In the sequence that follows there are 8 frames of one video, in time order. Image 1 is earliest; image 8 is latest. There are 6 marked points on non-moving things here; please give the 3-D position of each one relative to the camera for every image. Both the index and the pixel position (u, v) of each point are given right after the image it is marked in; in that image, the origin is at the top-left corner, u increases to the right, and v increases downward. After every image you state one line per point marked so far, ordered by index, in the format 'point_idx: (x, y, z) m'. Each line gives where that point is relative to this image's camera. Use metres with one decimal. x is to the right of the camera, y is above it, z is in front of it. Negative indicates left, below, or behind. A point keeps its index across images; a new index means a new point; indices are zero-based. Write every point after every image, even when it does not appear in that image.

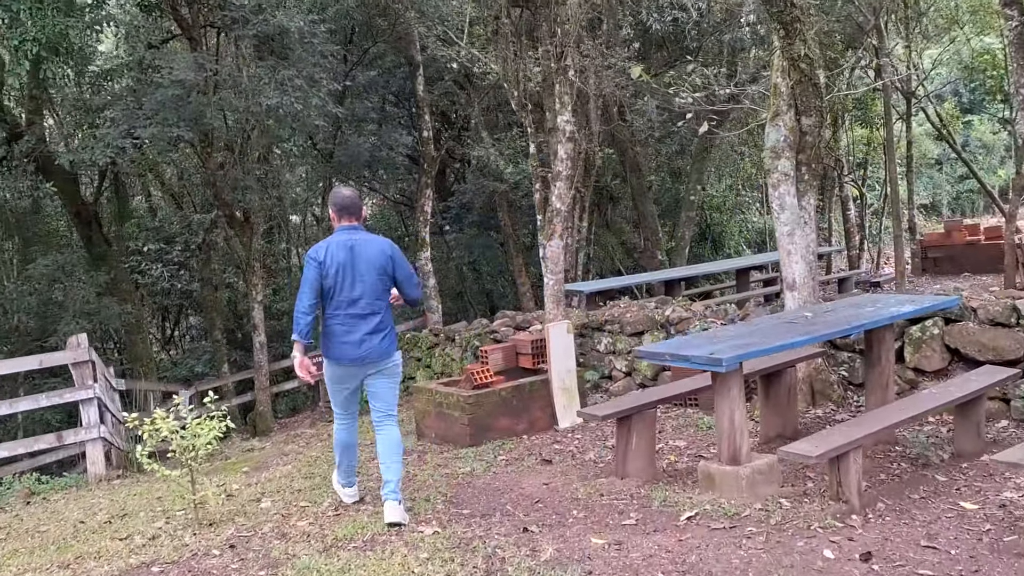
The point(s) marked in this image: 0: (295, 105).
0: (-1.9, +1.6, +8.8) m
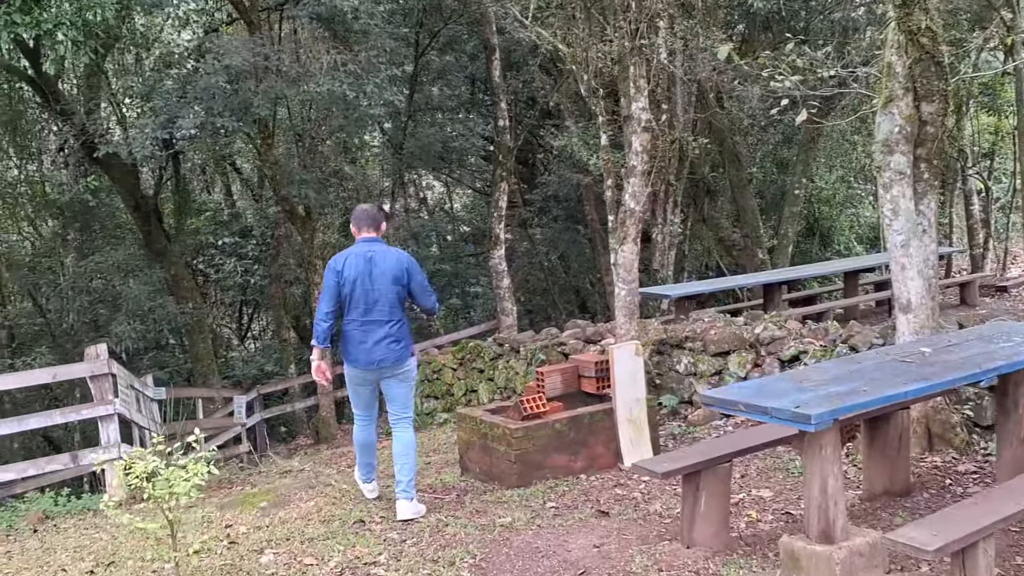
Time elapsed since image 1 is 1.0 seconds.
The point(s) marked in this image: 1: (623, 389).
0: (-1.3, +1.5, +8.1) m
1: (+0.5, -0.5, +4.9) m
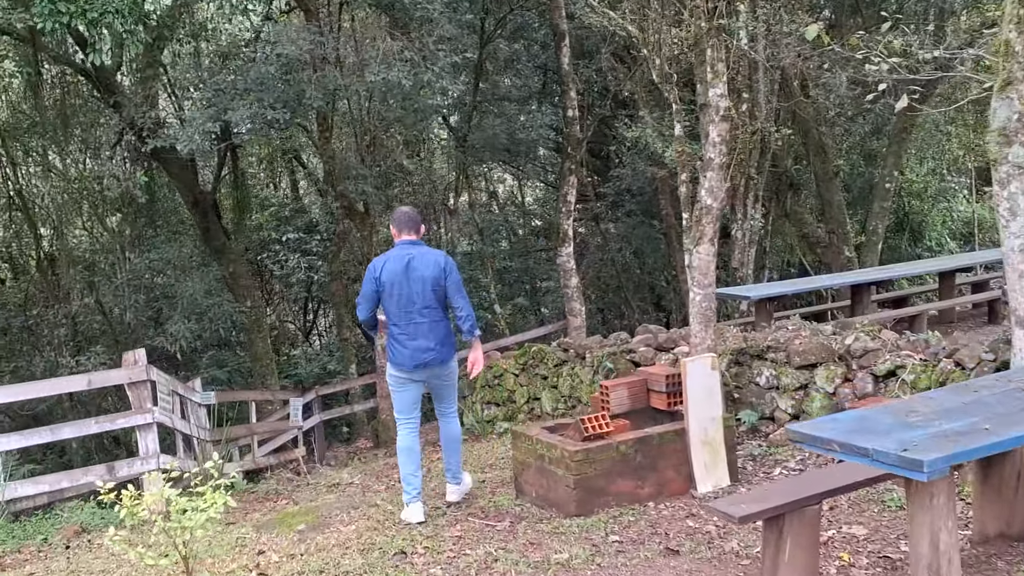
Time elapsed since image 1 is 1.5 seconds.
0: (-0.7, +1.6, +7.8) m
1: (+0.8, -0.5, +4.4) m
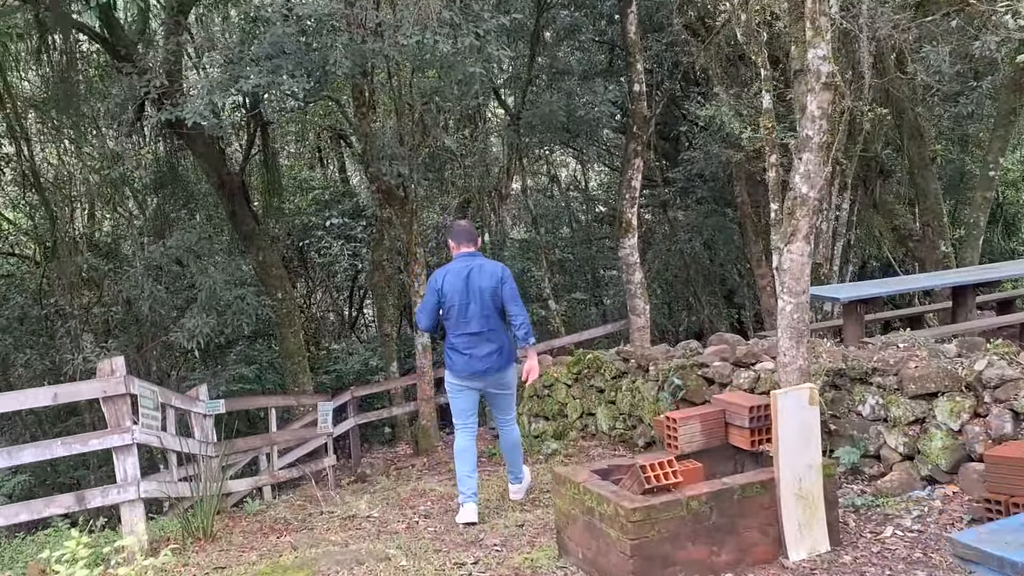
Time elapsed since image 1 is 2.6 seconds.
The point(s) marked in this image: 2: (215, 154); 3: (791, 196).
0: (-0.4, +1.6, +6.9) m
1: (+0.9, -0.5, +3.4) m
2: (-2.3, +1.0, +8.0) m
3: (+1.2, +0.4, +4.3) m
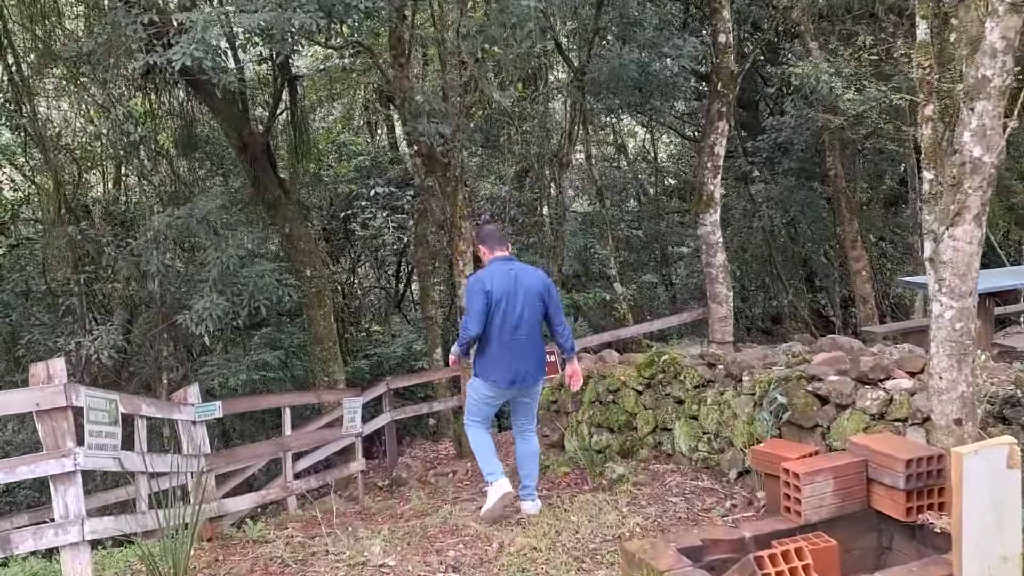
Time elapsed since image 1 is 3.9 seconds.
0: (0.0, +1.7, +5.8) m
1: (+1.0, -0.6, +2.3) m
2: (-1.9, +1.2, +7.0) m
3: (+1.4, +0.4, +3.1) m
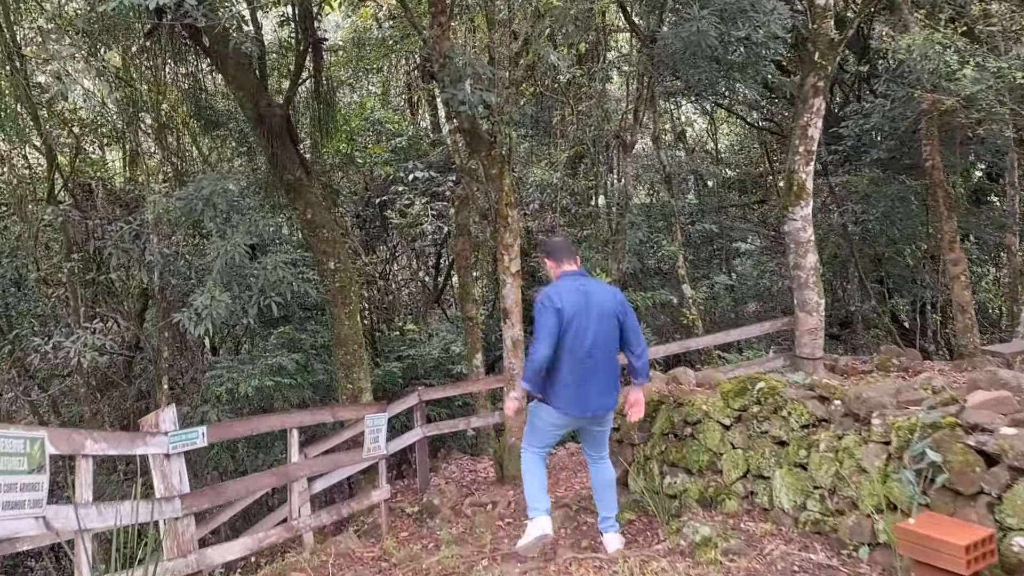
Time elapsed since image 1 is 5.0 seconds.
0: (+0.3, +1.7, +4.7) m
1: (+1.1, -0.6, +1.3) m
2: (-1.6, +1.2, +6.1) m
3: (+1.5, +0.3, +2.1) m
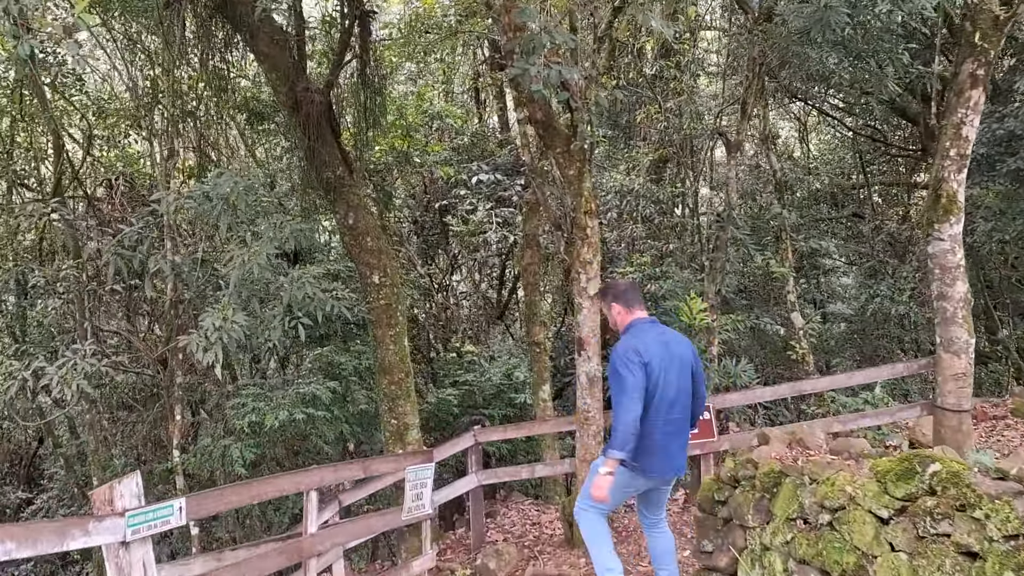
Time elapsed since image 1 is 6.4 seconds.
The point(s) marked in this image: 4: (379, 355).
0: (+0.6, +1.5, +3.7) m
1: (+1.2, -0.7, +0.2) m
2: (-1.1, +1.2, +5.2) m
3: (+1.6, +0.2, +1.0) m
4: (-0.7, -0.4, +5.5) m
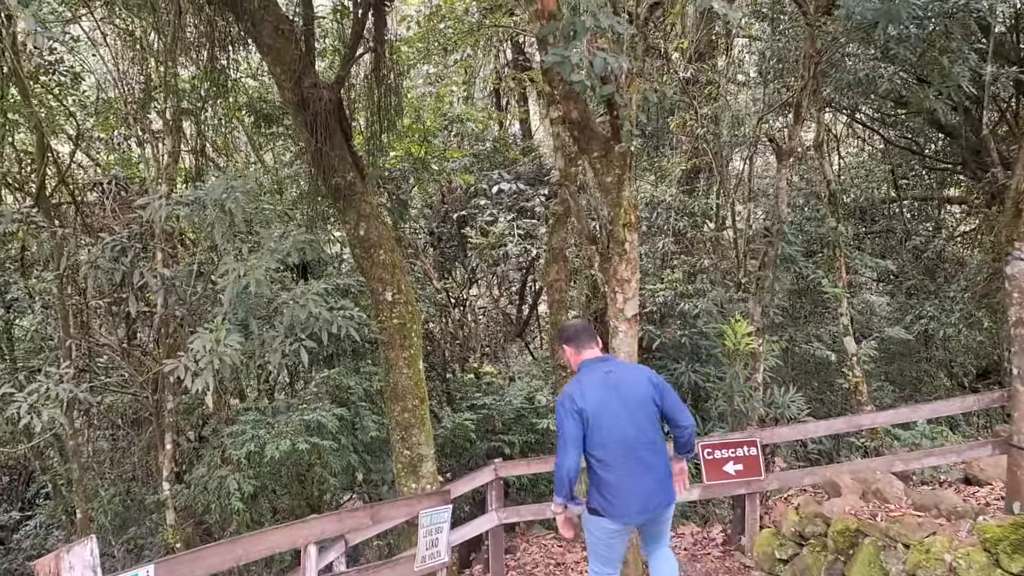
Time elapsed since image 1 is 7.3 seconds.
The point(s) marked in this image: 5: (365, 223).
0: (+0.8, +1.5, +3.2) m
1: (+1.2, -0.8, -0.4) m
2: (-1.0, +1.1, +4.7) m
3: (+1.7, +0.1, +0.4) m
4: (-0.6, -0.4, +5.0) m
5: (-0.7, +0.3, +4.9) m
